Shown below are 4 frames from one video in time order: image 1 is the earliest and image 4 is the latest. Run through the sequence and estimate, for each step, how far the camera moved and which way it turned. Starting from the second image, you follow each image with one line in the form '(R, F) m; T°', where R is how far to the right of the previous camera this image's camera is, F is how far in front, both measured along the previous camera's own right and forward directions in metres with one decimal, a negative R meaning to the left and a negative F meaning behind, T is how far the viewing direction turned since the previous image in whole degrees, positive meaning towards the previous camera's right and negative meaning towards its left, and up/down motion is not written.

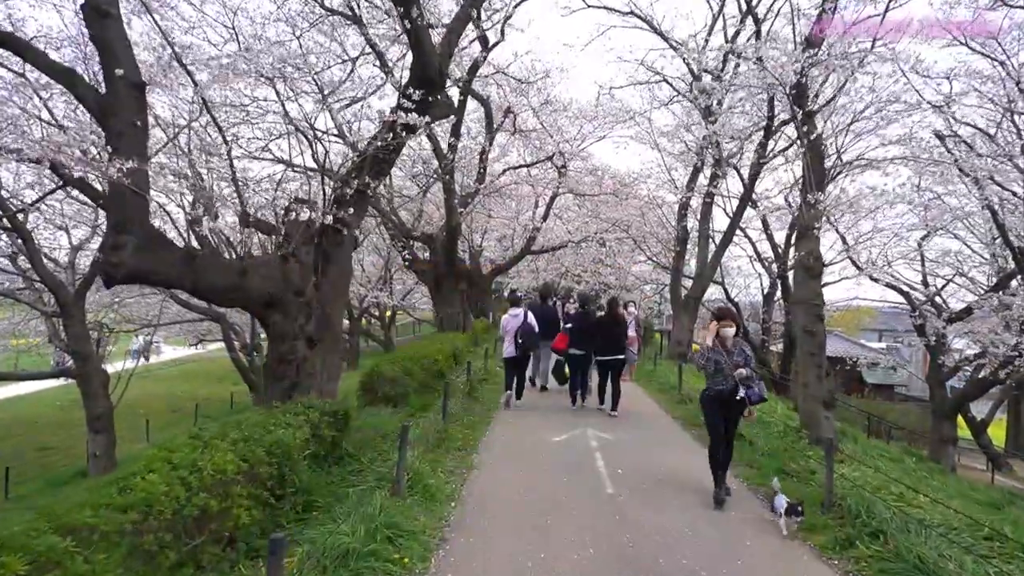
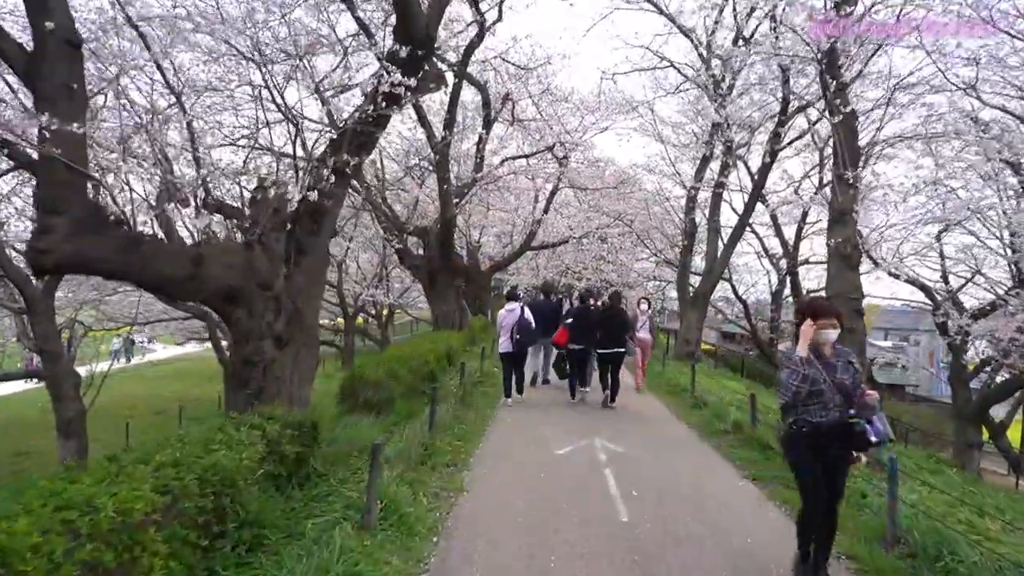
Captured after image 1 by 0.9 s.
(0.0, +0.9) m; 0°
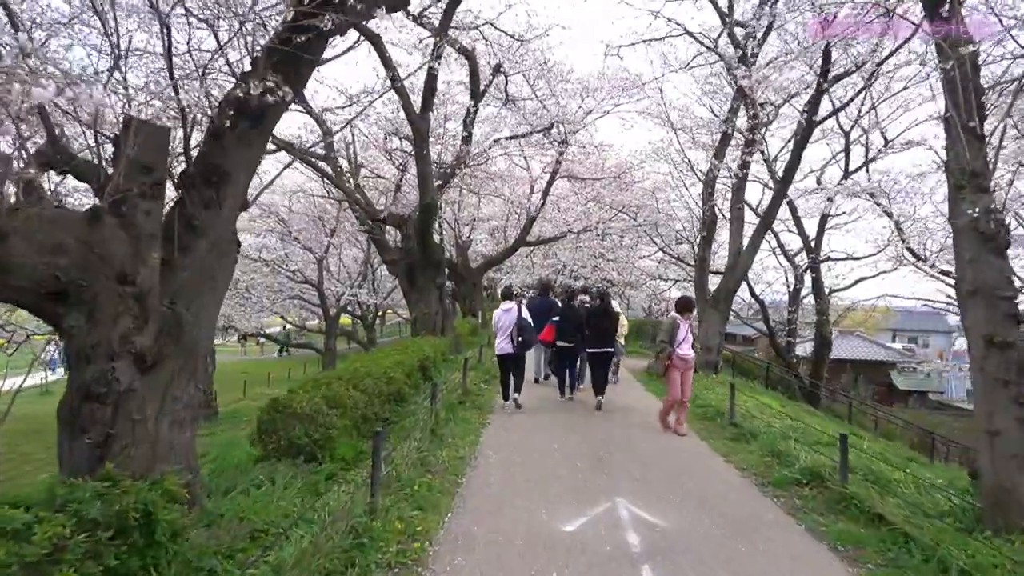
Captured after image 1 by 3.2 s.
(+0.1, +2.1) m; 0°
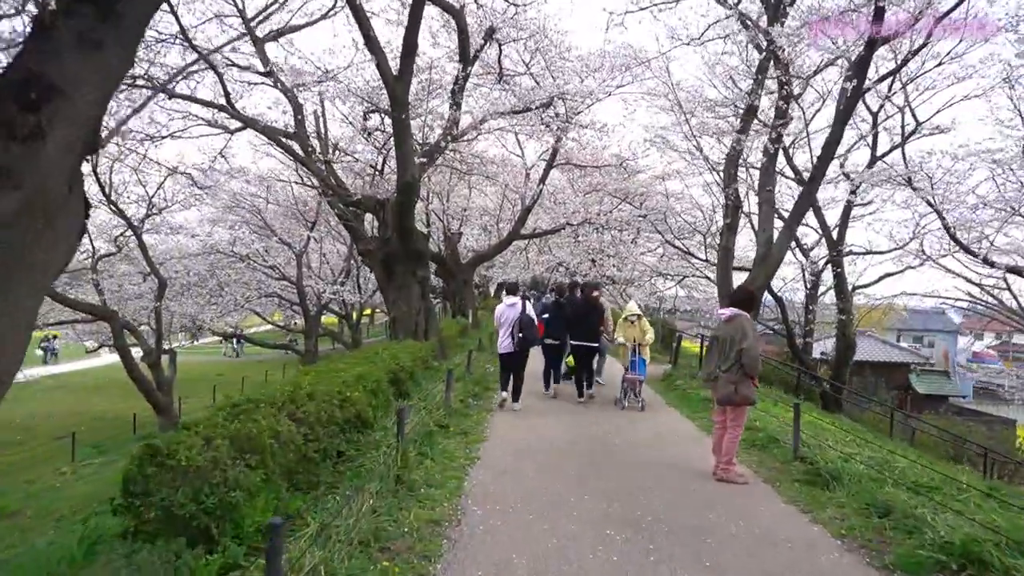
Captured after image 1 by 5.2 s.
(0.0, +1.8) m; +1°
